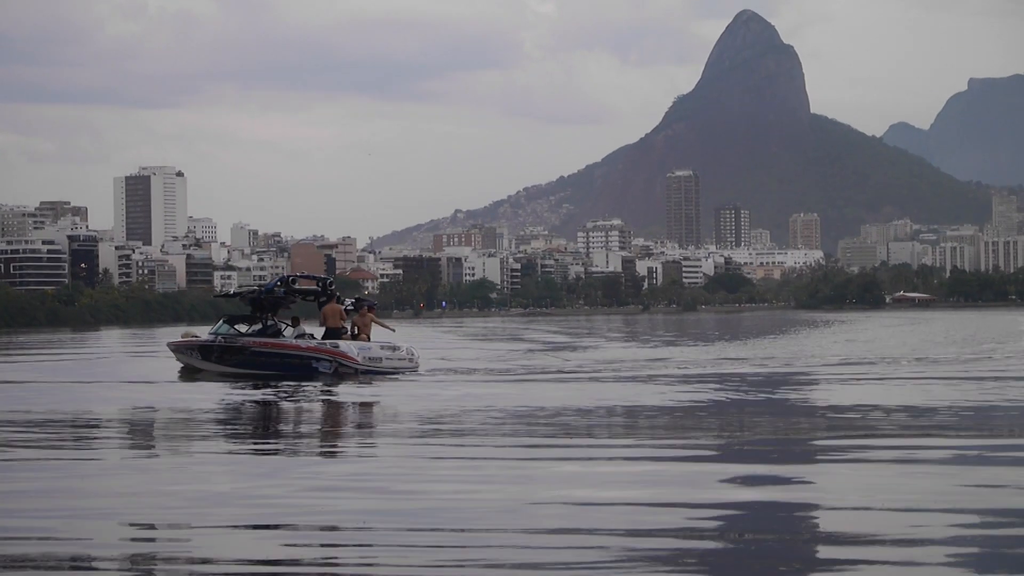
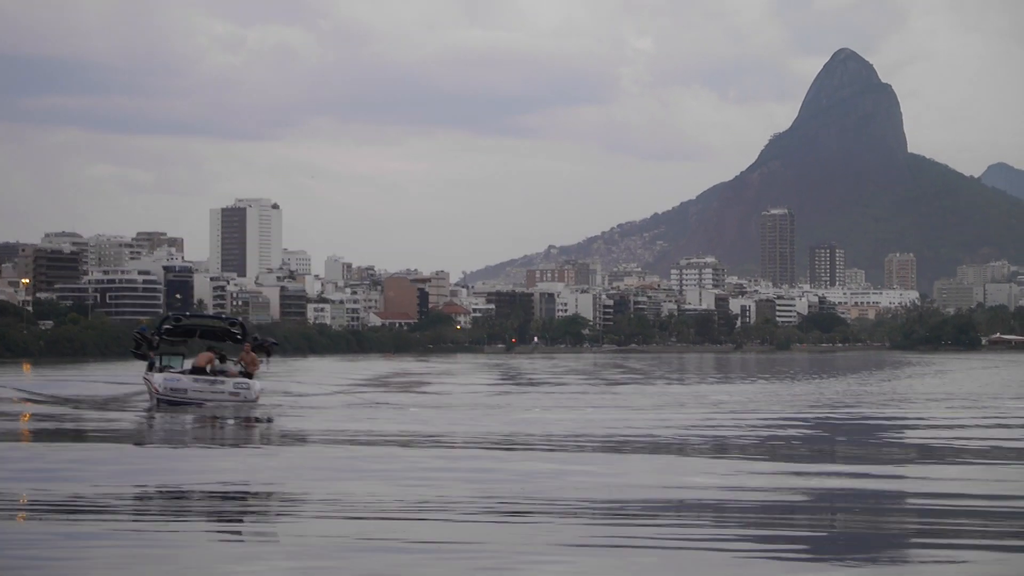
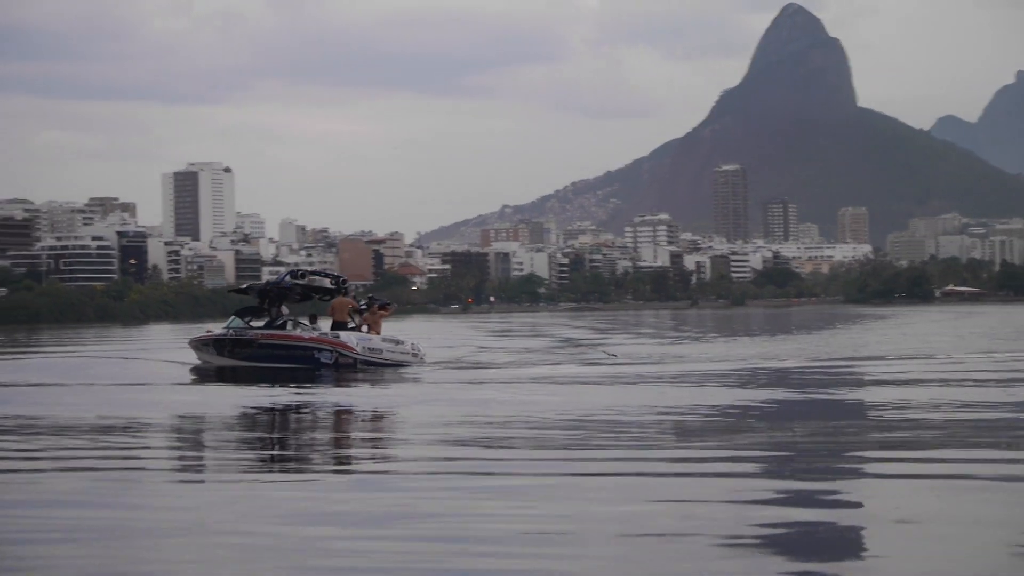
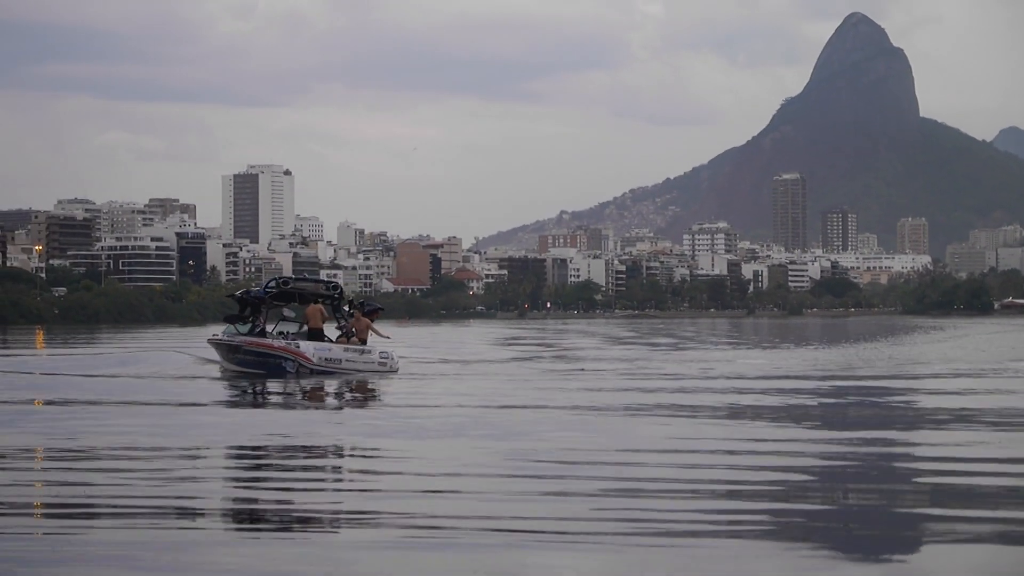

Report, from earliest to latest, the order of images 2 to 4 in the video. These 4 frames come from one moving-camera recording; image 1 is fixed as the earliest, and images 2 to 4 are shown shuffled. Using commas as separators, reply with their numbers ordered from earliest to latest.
3, 4, 2
